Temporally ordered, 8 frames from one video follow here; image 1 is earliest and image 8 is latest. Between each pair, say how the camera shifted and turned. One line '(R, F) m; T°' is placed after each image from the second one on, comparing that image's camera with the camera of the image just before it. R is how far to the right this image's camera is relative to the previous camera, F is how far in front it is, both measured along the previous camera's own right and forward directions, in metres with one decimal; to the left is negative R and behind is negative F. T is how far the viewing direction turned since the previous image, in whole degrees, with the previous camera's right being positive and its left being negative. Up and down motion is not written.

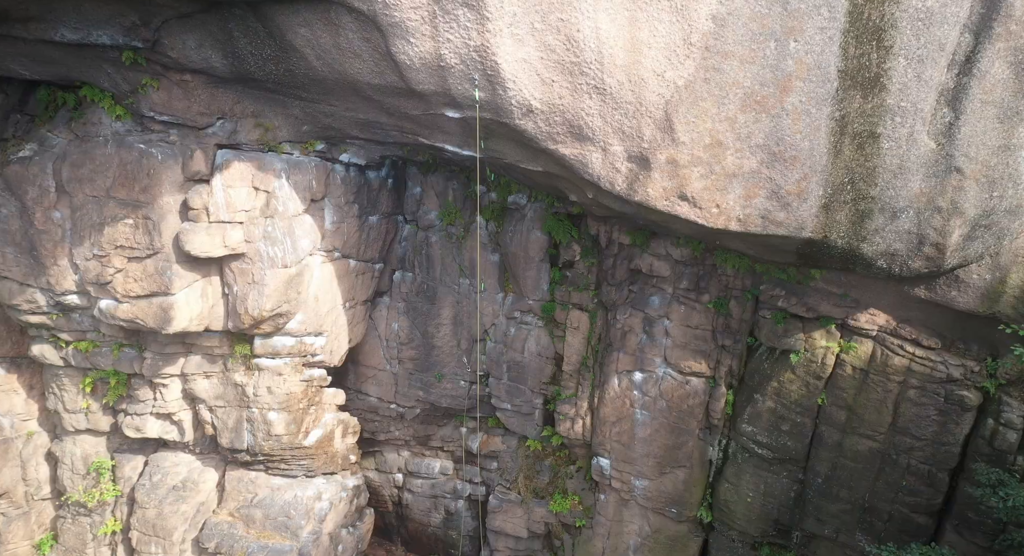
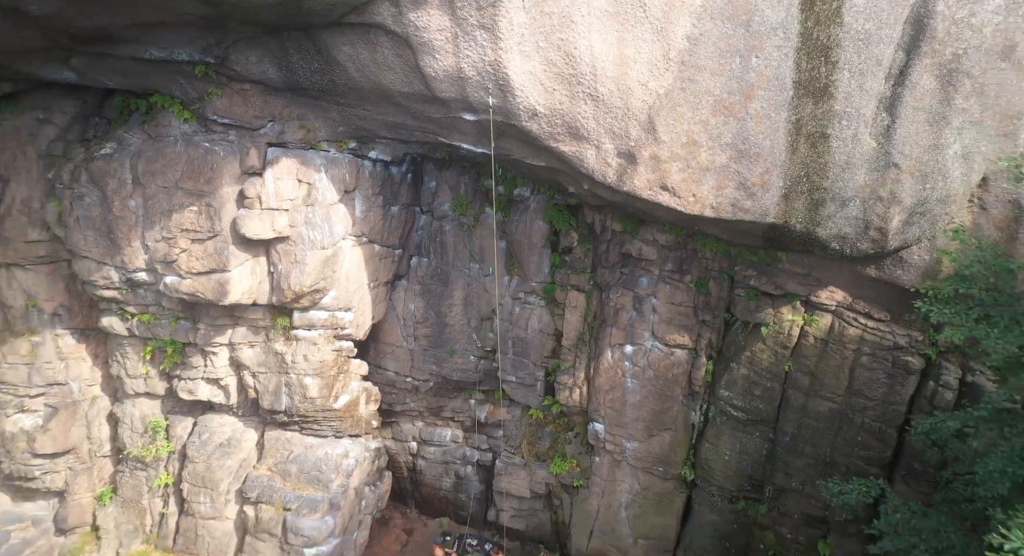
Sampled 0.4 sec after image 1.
(-0.1, -0.8) m; 0°
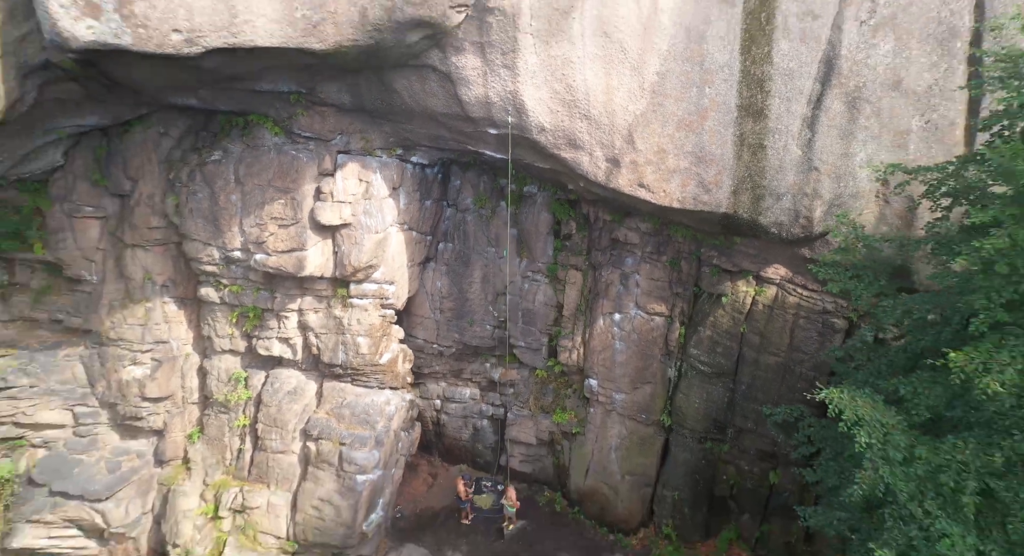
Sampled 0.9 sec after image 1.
(-0.1, -1.6) m; 0°
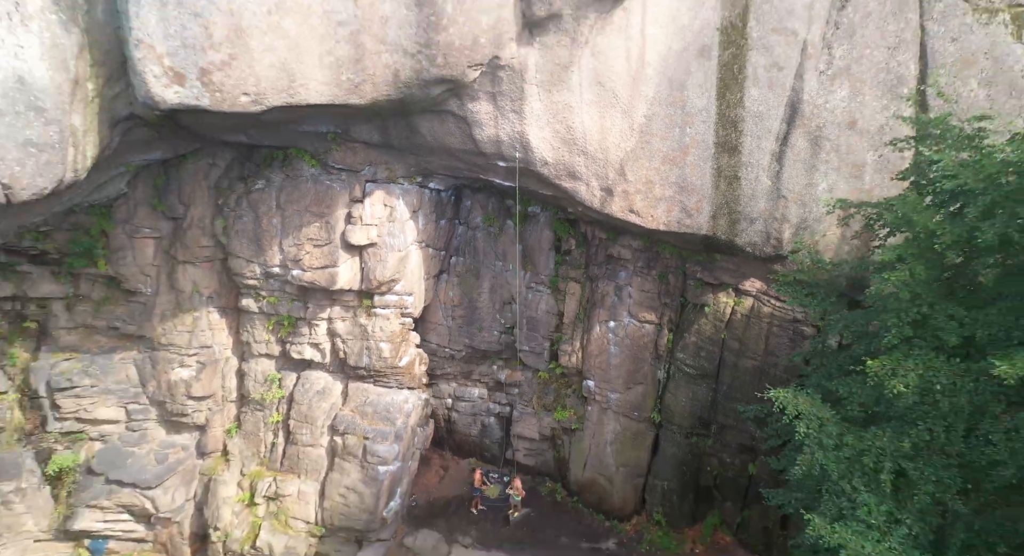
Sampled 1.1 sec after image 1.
(-0.1, -1.0) m; 0°
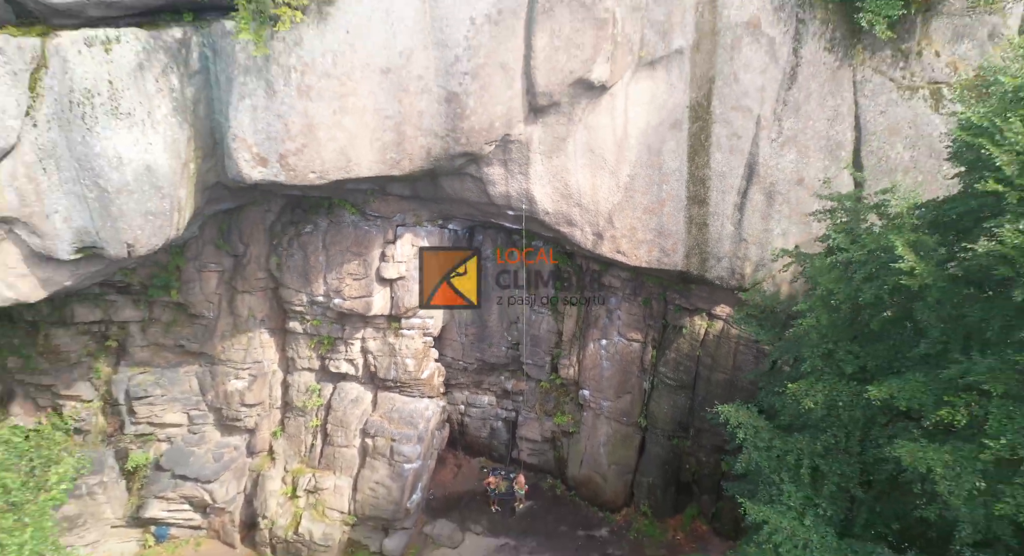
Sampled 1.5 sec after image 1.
(-0.1, -1.5) m; 0°
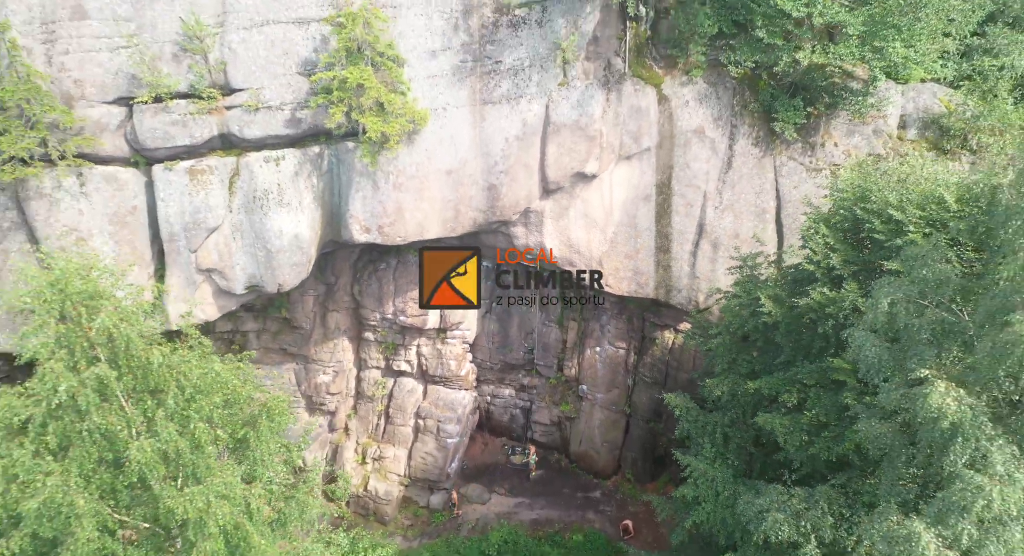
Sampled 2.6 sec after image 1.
(-0.1, -3.5) m; -1°
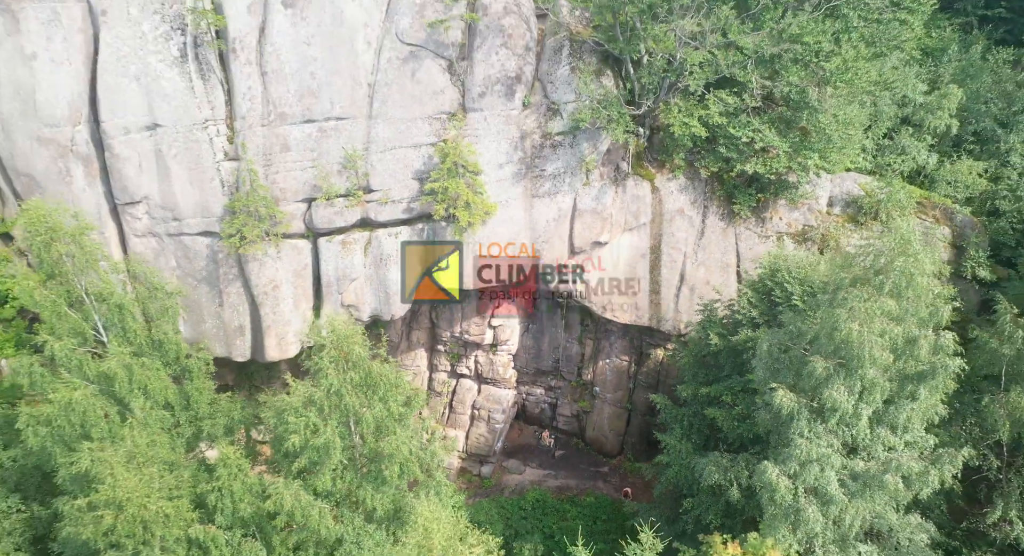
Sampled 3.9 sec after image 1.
(-0.5, -4.9) m; -1°
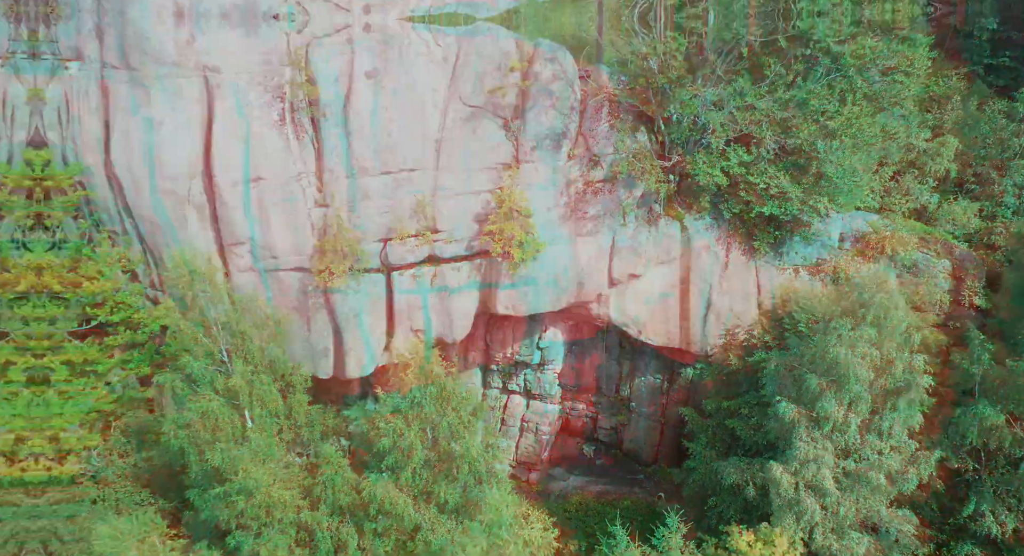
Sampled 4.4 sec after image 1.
(-0.7, -2.2) m; -2°
